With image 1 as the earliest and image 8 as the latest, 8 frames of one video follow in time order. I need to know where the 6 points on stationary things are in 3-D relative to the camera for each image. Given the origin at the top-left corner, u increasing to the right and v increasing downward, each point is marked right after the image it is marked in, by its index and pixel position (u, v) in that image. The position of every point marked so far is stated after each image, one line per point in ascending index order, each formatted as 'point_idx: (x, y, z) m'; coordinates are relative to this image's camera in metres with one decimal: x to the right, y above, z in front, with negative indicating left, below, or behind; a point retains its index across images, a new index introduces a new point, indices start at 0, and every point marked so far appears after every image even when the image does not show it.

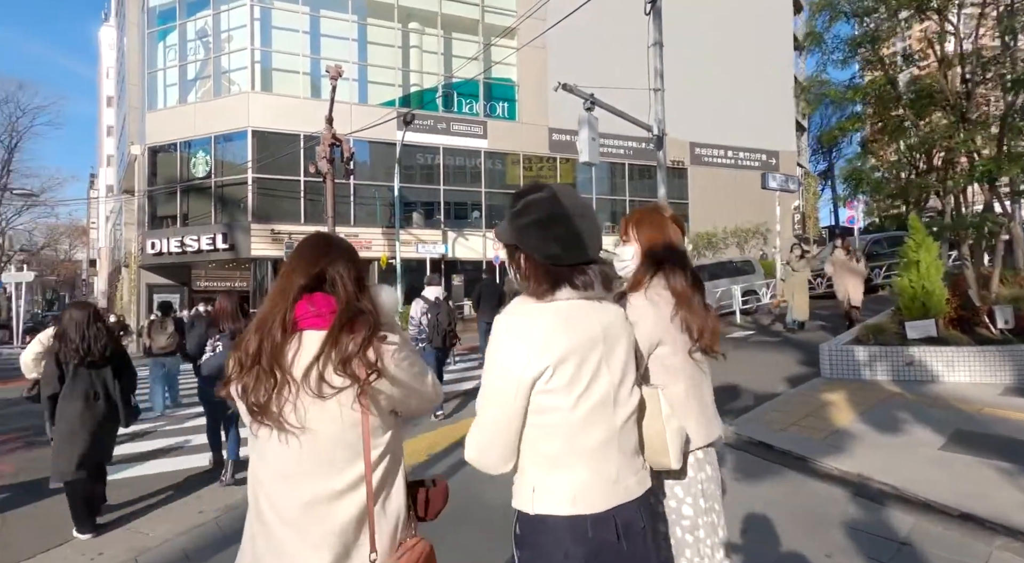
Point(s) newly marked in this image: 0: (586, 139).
0: (+1.2, +2.3, +10.1) m
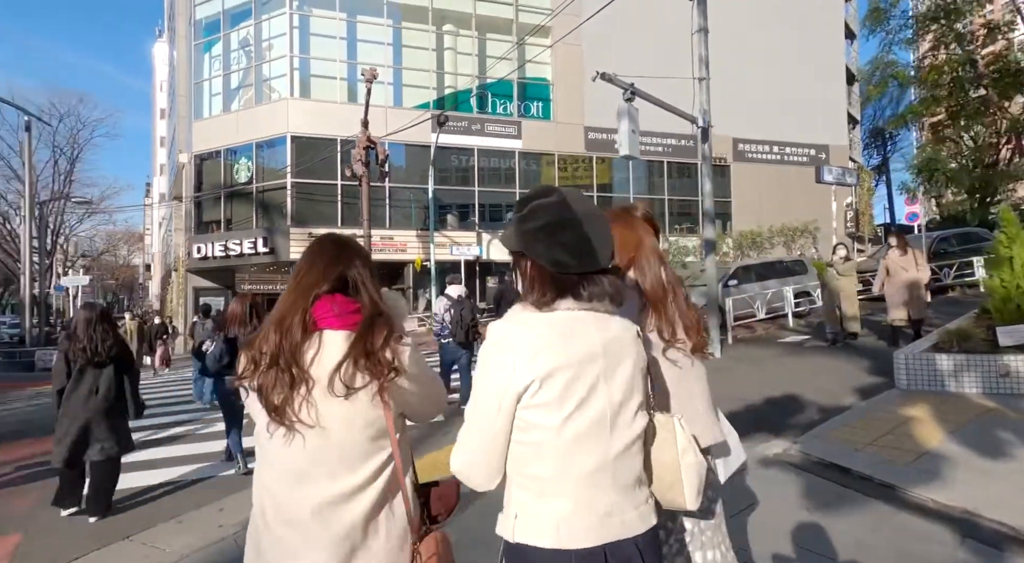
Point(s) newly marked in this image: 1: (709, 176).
0: (+1.7, +2.3, +9.5) m
1: (+3.5, +1.8, +11.1) m
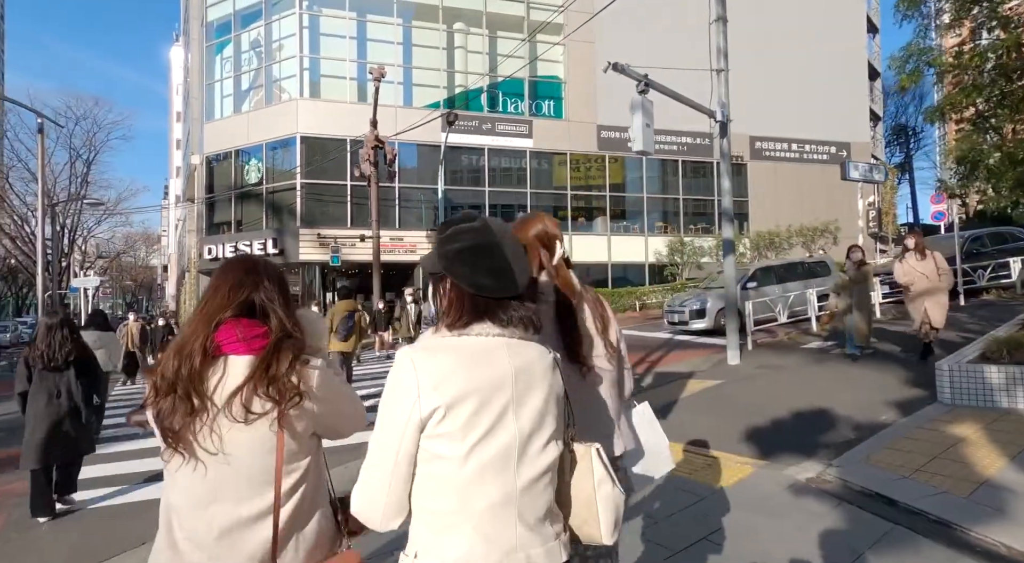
0: (+1.8, +2.2, +8.9) m
1: (+3.6, +1.8, +10.5) m
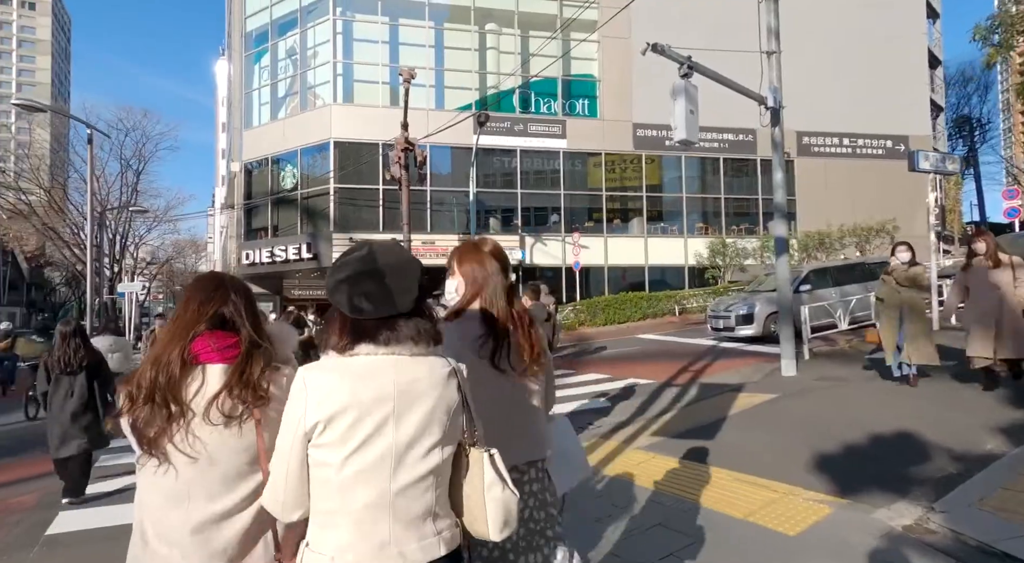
0: (+2.2, +2.2, +8.1) m
1: (+4.1, +1.8, +9.6) m
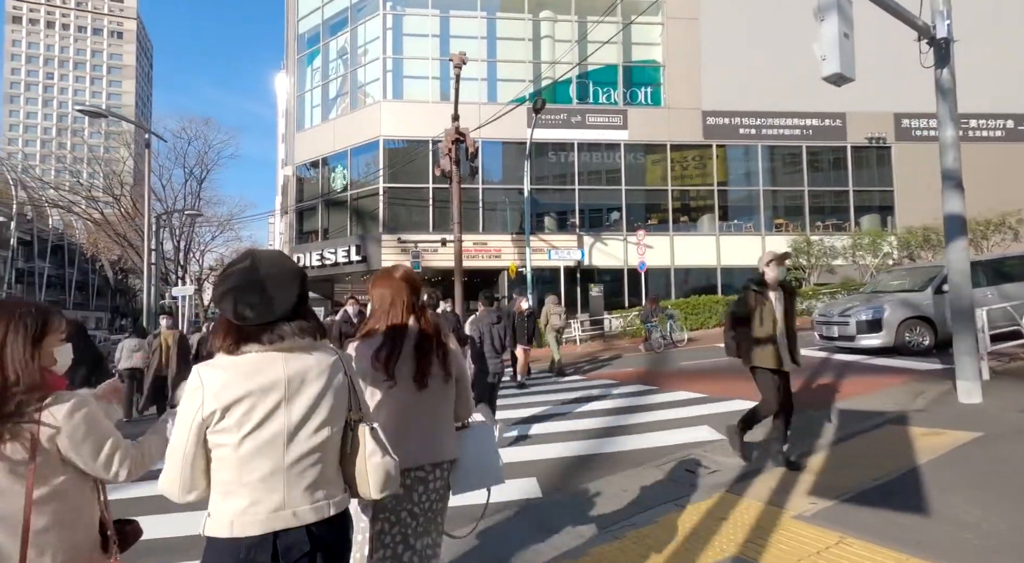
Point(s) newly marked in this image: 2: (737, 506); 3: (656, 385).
0: (+3.0, +2.3, +5.8) m
1: (+5.0, +1.8, +7.1) m
2: (+1.7, -1.7, +4.7) m
3: (+2.6, -1.9, +11.5) m
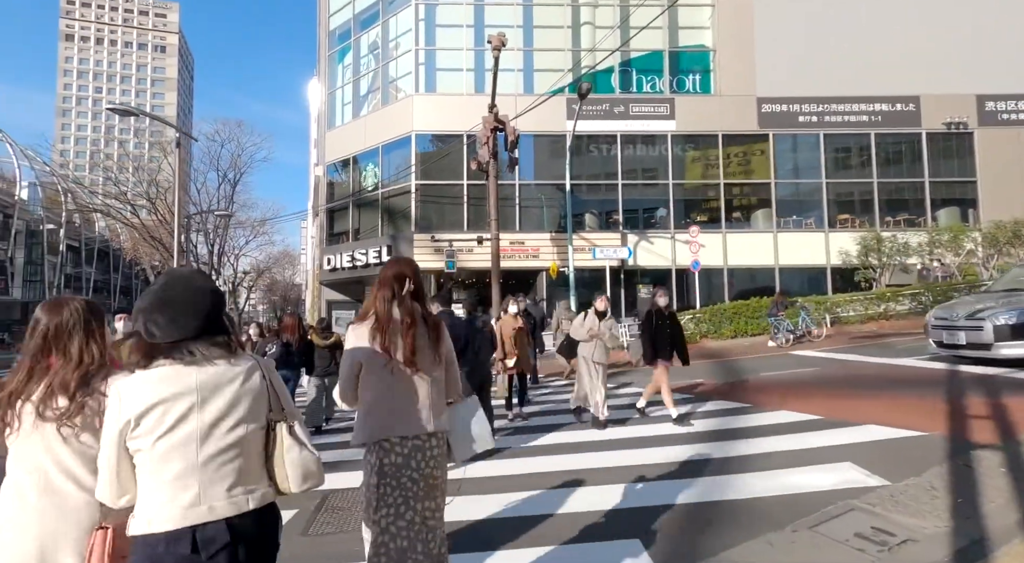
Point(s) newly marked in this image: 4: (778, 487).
0: (+3.6, +2.4, +4.0) m
1: (+5.7, +1.9, +5.2) m
2: (+2.3, -1.6, +2.9) m
3: (+3.5, -1.8, +9.7) m
4: (+2.3, -1.8, +5.3) m
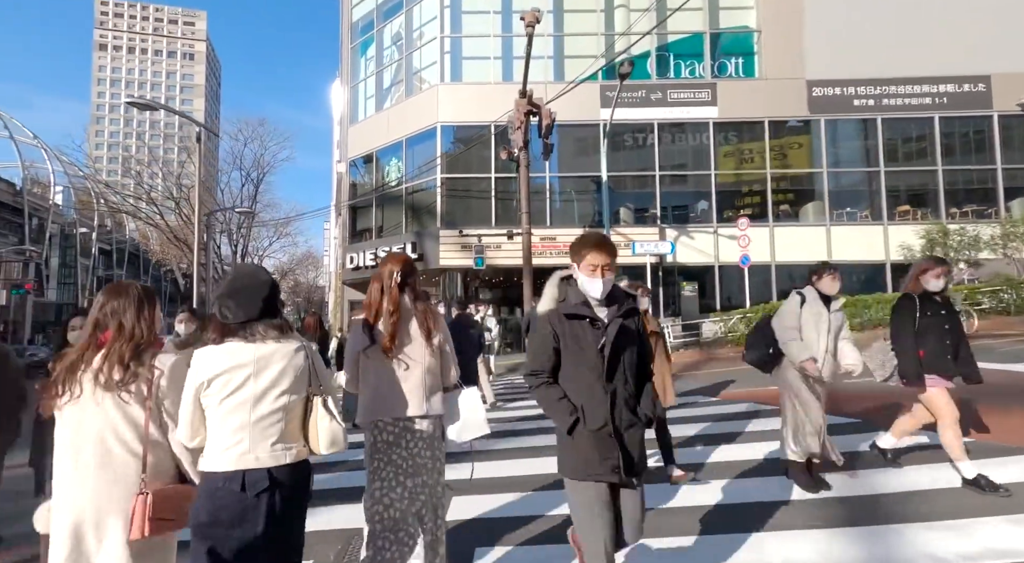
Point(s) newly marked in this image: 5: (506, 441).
0: (+4.1, +2.5, +2.4) m
1: (+6.3, +2.1, +3.6) m
2: (+2.8, -1.5, +1.4) m
3: (+4.3, -1.7, +8.1) m
4: (+2.9, -1.6, +3.8) m
5: (-0.1, -2.3, +9.2) m
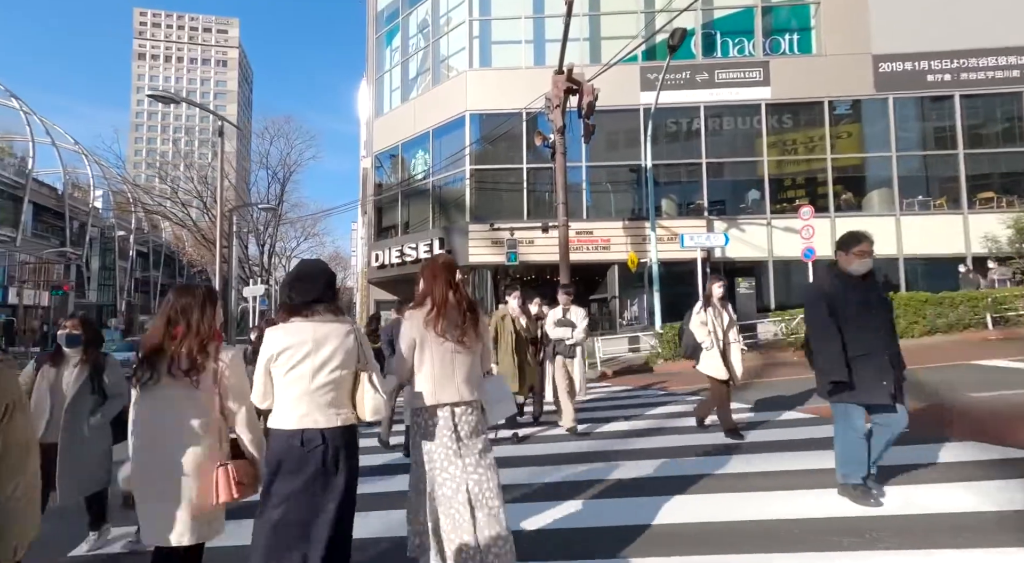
0: (+4.5, +2.6, +0.5) m
1: (+6.7, +2.2, +1.5) m
2: (+3.1, -1.4, -0.5) m
3: (+4.8, -1.6, +6.2) m
4: (+3.3, -1.5, +1.9) m
5: (+0.5, -2.2, +7.4) m
